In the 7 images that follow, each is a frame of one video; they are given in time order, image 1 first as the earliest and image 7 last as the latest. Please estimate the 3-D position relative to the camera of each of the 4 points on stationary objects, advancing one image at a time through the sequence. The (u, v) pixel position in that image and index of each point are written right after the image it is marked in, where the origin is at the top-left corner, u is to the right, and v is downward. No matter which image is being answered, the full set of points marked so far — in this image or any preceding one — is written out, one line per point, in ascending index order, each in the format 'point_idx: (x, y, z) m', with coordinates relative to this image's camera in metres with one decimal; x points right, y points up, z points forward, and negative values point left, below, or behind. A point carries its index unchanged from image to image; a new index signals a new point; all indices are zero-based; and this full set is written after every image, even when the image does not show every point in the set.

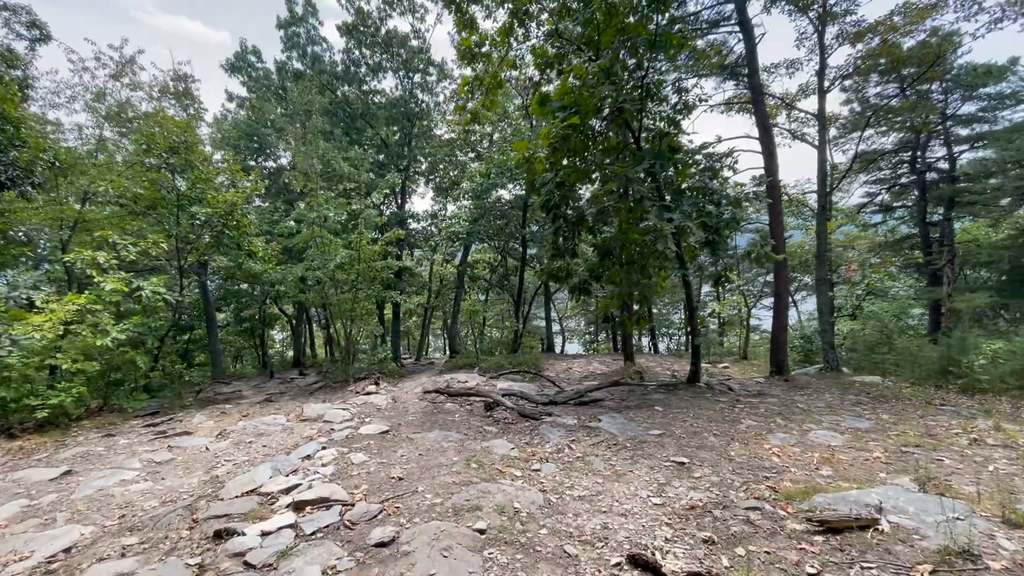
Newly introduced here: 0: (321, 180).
0: (-3.7, +2.1, +9.3) m
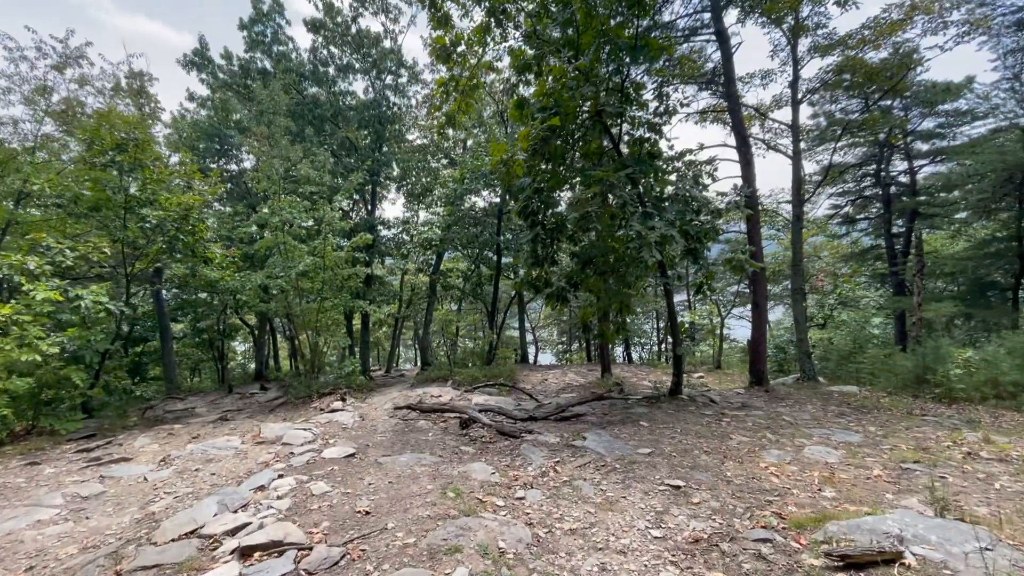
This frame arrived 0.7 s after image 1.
0: (-4.1, +2.0, +8.8) m
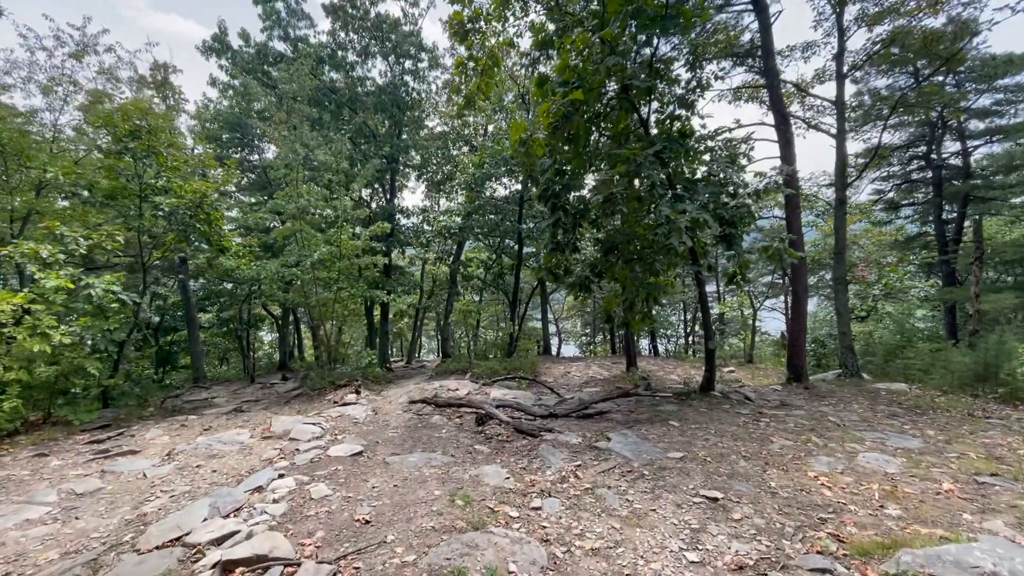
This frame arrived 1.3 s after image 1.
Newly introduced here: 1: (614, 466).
0: (-3.8, +2.1, +8.7) m
1: (+0.7, -1.3, +3.4) m
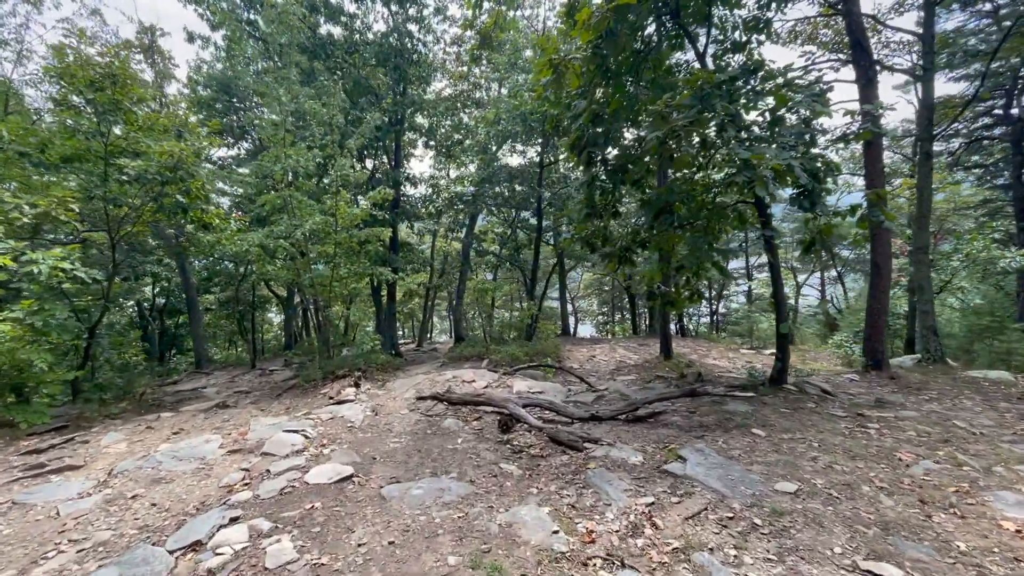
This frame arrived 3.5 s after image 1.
0: (-3.4, +2.5, +7.6) m
1: (+1.0, -1.1, +2.4) m
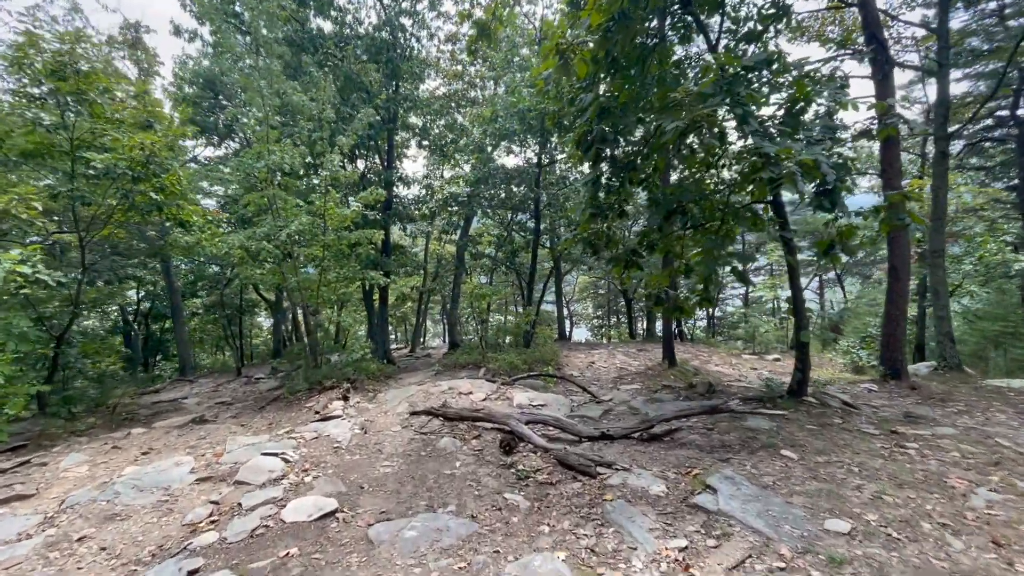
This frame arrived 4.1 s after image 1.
0: (-3.5, +2.4, +7.2) m
1: (+1.0, -1.1, +2.0) m
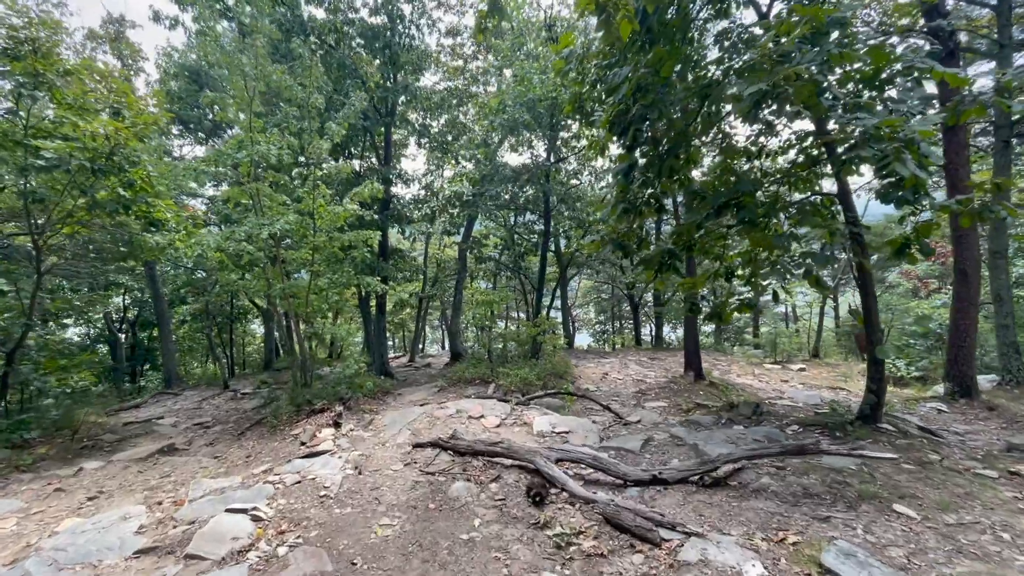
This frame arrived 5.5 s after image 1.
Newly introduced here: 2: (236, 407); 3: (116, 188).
0: (-3.3, +2.3, +6.5) m
1: (+1.2, -1.2, +1.3) m
2: (-4.3, -1.8, +7.5) m
3: (-4.4, +1.1, +5.3) m
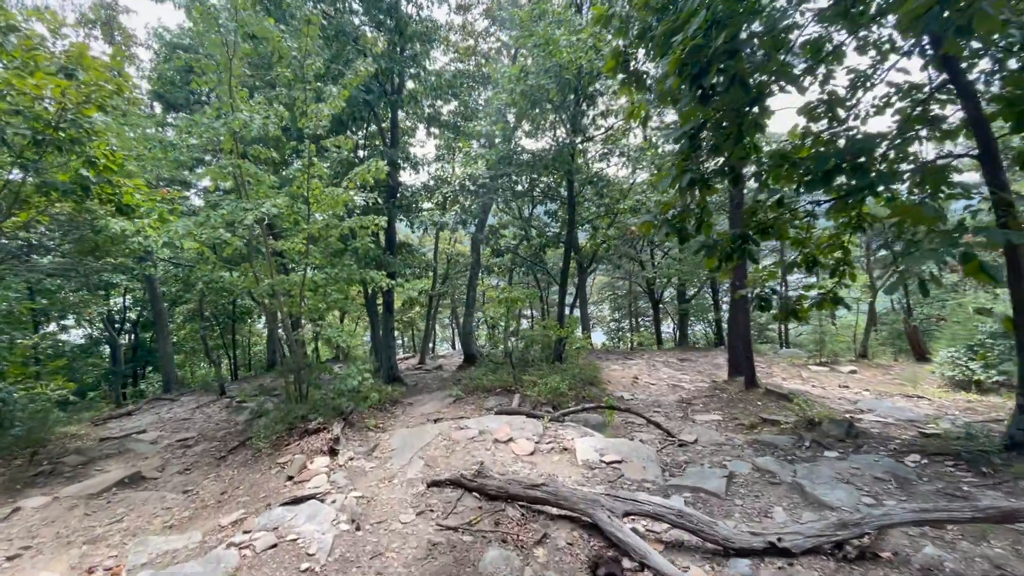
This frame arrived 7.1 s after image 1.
0: (-3.0, +2.4, +5.7) m
1: (+1.4, -1.1, +0.4) m
2: (-4.0, -1.8, +6.7) m
3: (-4.1, +1.1, +4.5) m
